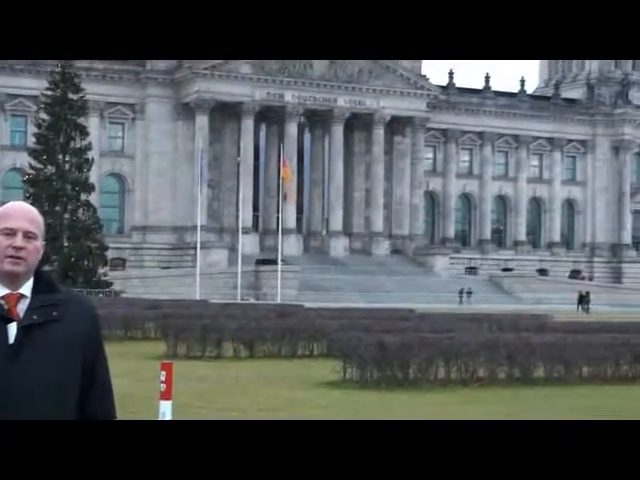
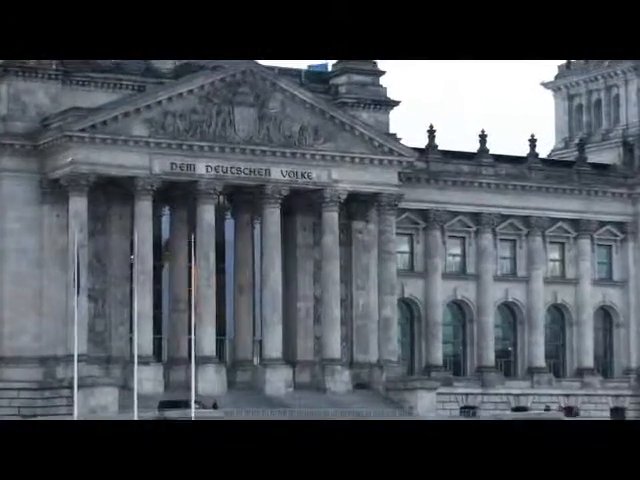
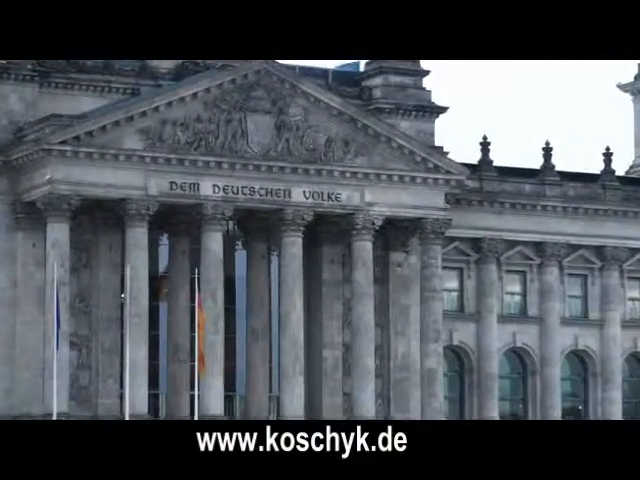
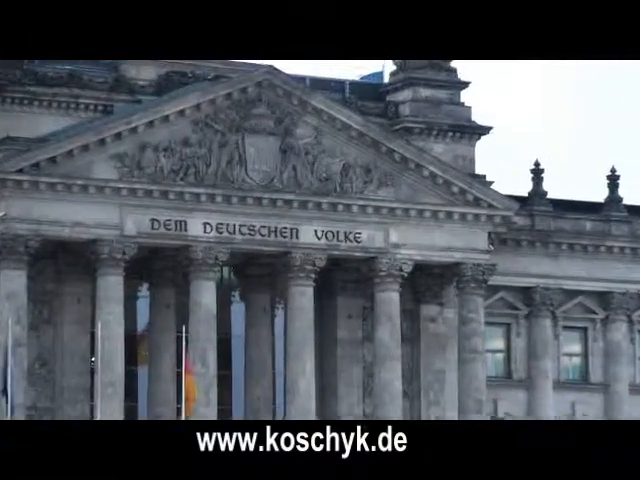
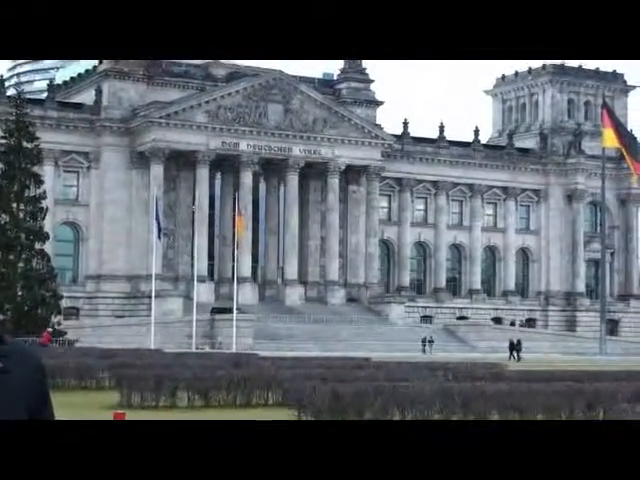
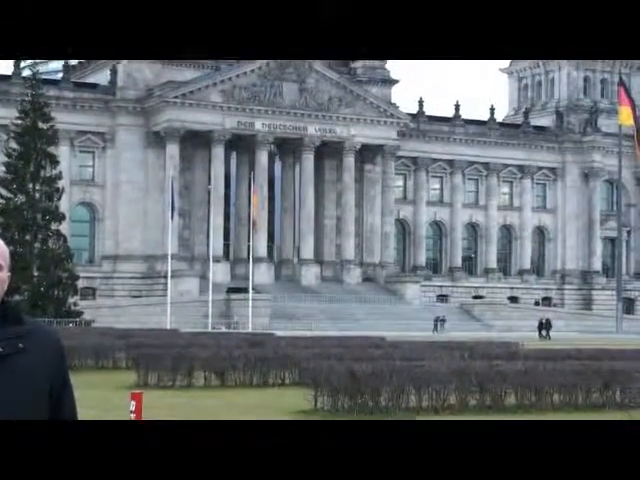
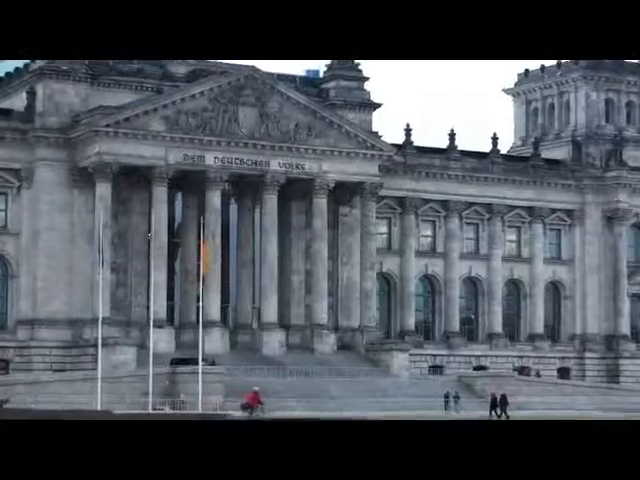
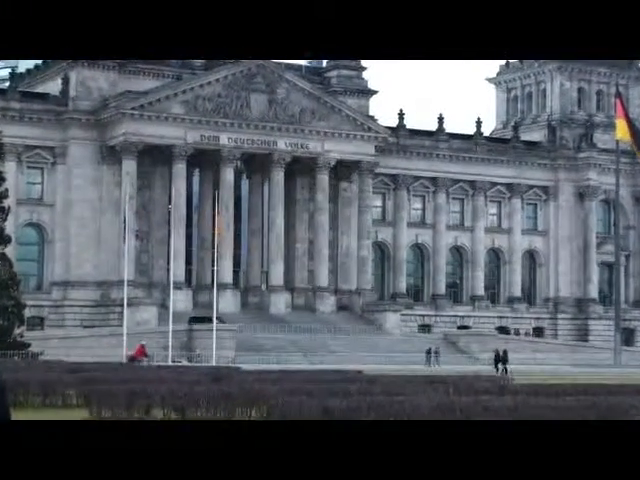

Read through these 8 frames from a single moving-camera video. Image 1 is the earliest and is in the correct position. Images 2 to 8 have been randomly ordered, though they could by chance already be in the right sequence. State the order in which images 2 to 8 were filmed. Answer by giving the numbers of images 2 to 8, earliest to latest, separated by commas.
6, 5, 8, 7, 2, 3, 4
